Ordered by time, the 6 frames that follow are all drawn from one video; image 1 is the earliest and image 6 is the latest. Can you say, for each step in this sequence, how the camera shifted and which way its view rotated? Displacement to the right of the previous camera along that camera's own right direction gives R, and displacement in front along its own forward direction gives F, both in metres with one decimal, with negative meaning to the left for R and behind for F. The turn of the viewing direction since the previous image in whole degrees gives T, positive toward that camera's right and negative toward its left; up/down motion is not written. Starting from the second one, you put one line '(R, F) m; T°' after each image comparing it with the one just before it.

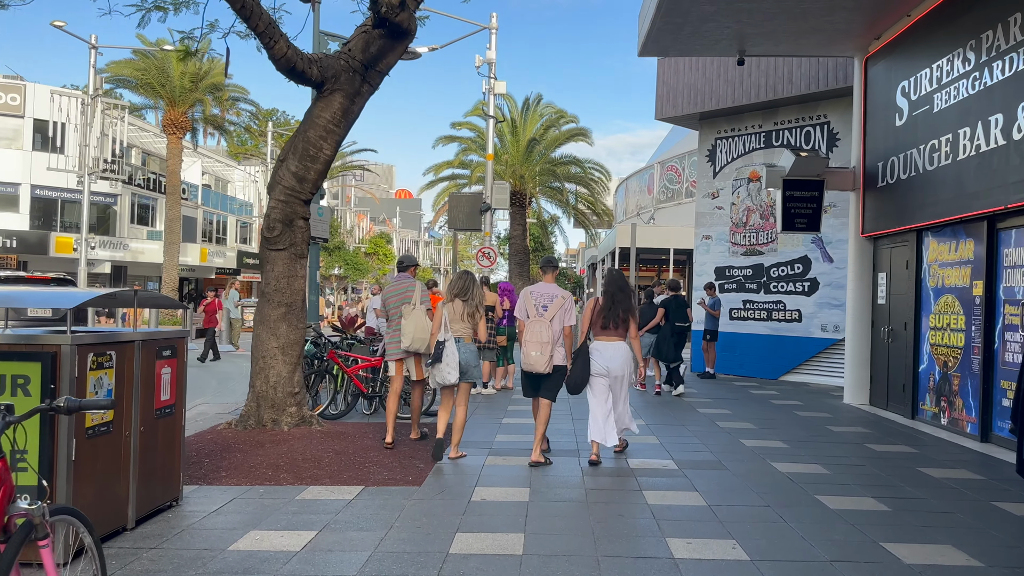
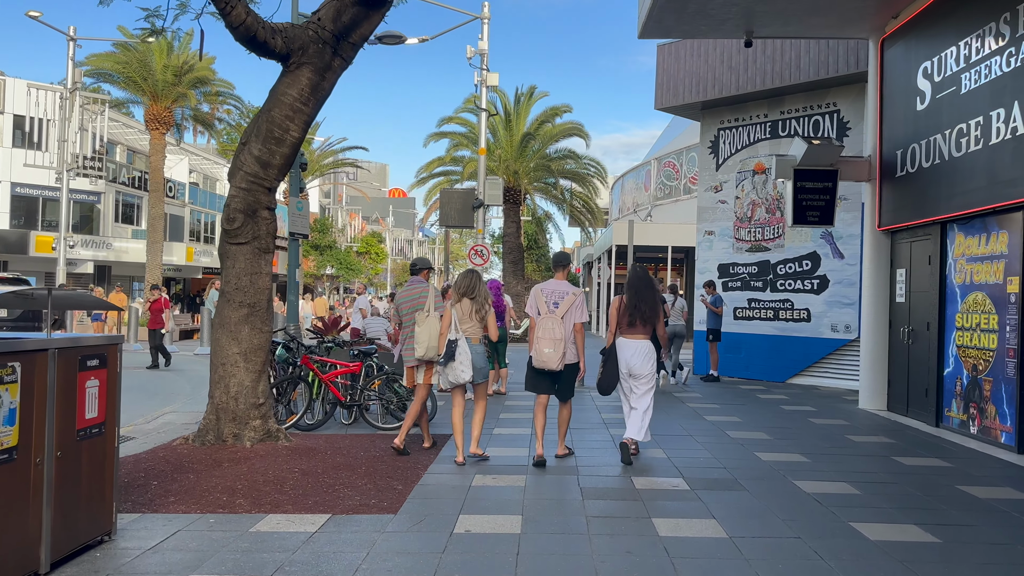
(0.0, +0.8) m; 0°
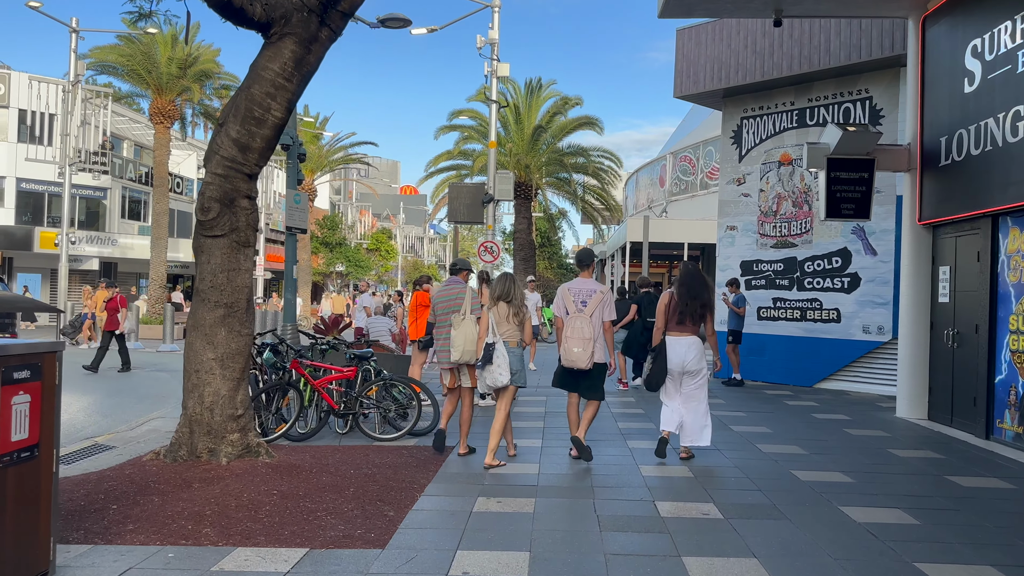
(0.0, +0.7) m; -1°
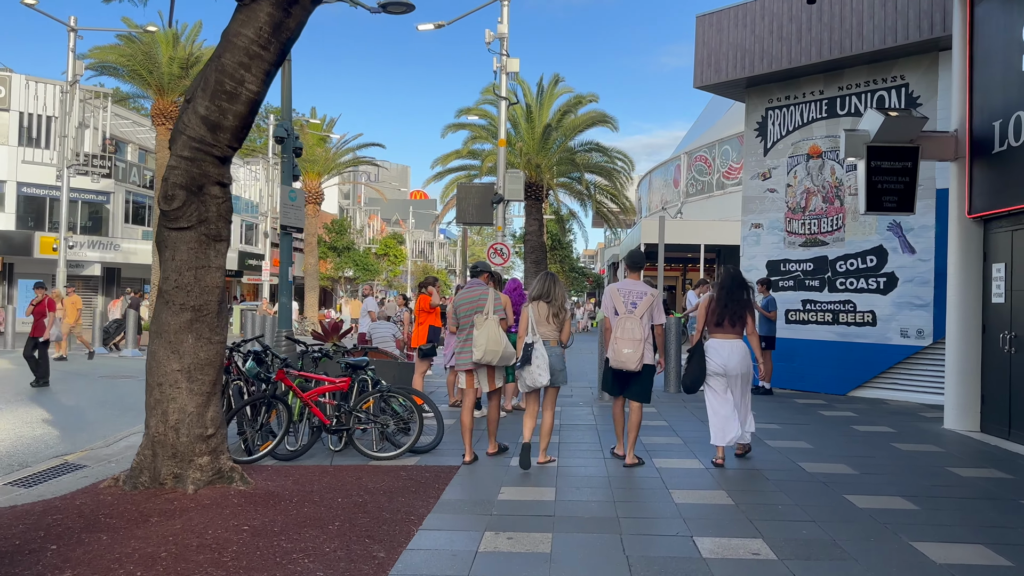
(0.0, +0.8) m; -1°
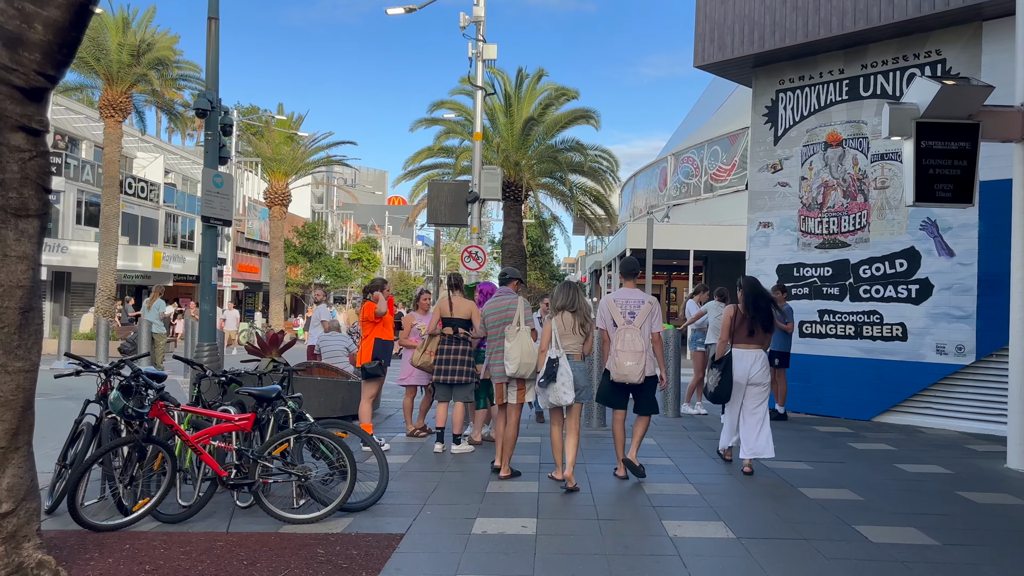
(+0.1, +1.8) m; +1°
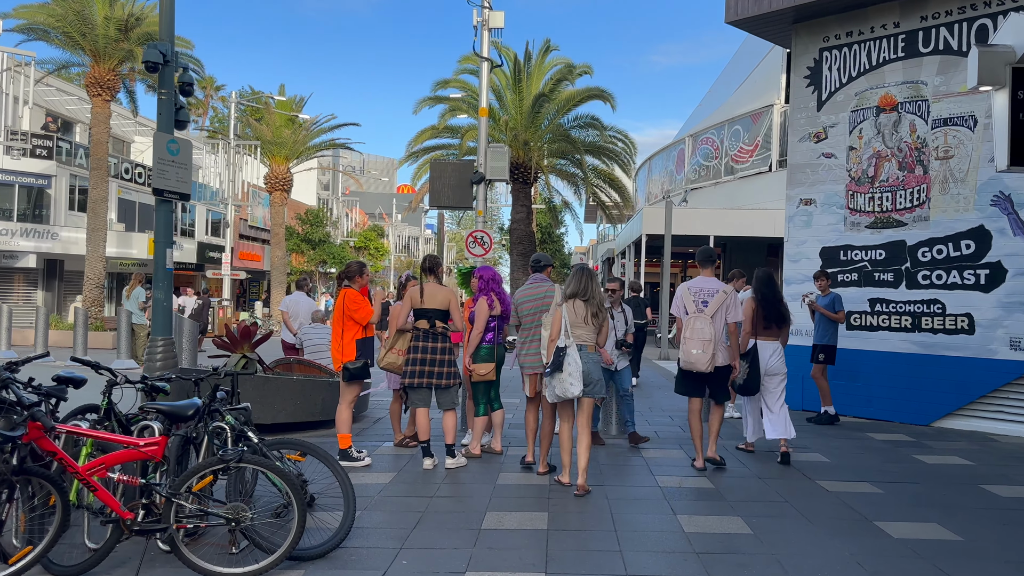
(0.0, +1.3) m; -1°
